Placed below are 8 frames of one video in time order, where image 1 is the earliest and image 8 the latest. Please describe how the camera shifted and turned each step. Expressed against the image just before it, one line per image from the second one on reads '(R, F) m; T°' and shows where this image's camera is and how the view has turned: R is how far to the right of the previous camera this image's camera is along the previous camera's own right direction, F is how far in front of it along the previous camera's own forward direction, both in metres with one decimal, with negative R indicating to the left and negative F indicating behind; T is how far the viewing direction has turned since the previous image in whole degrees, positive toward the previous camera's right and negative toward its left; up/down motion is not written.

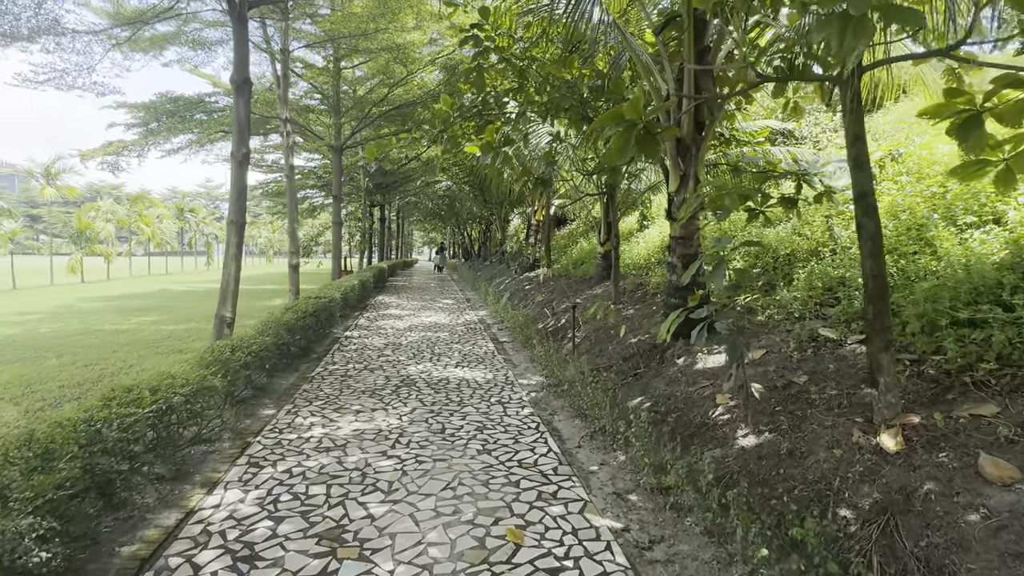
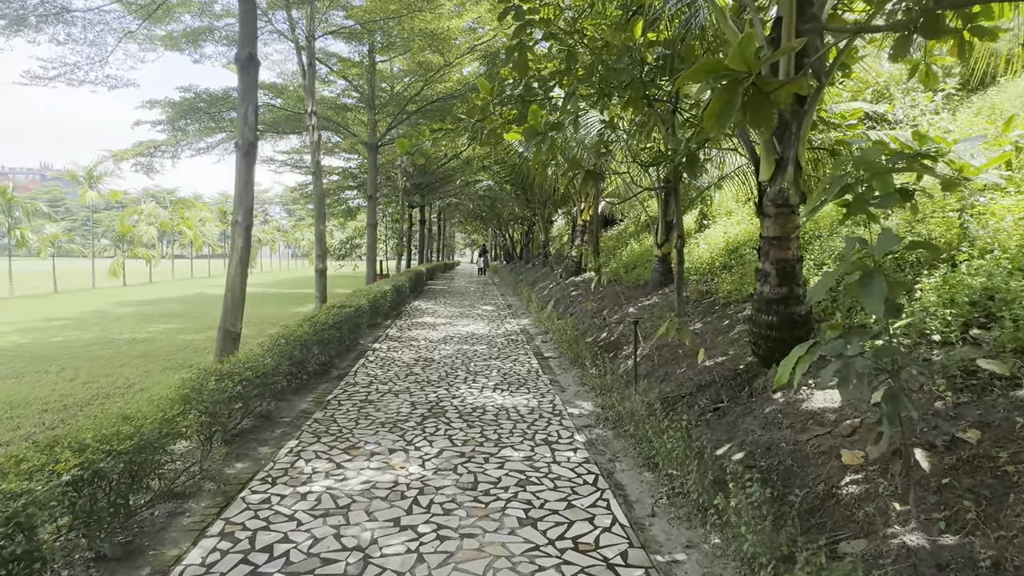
(0.0, +0.8) m; -4°
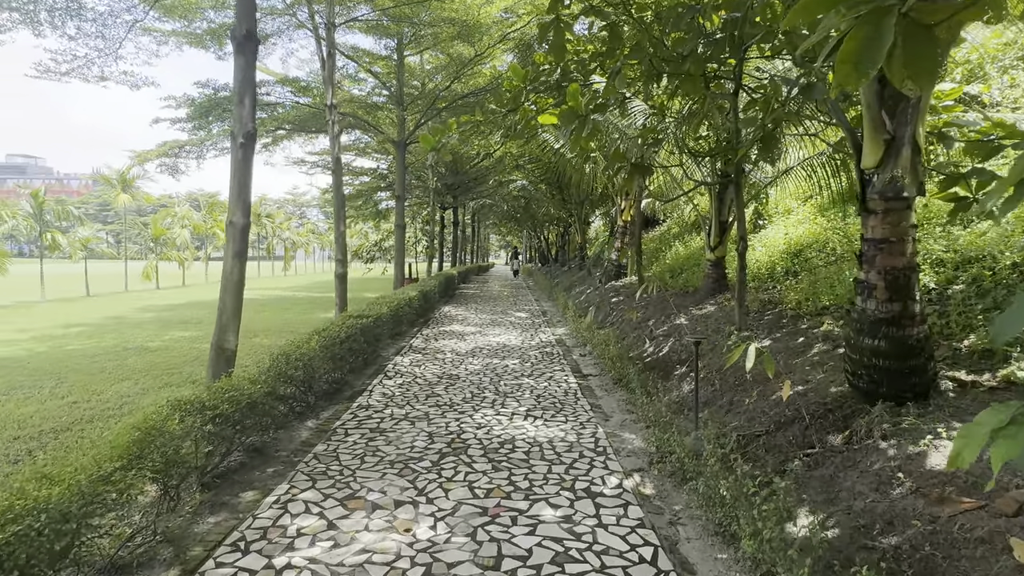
(0.0, +0.7) m; -3°
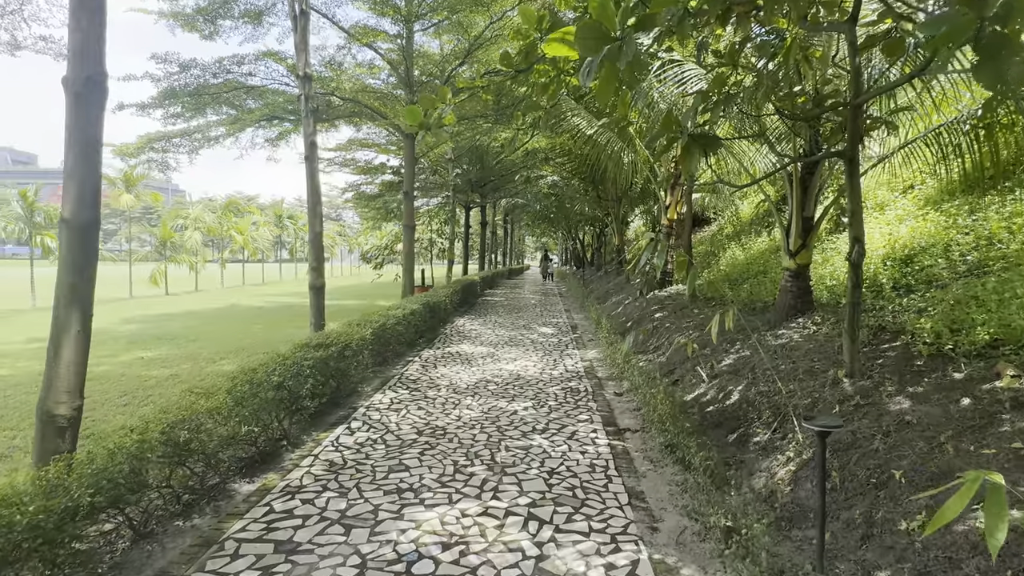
(+0.2, +1.5) m; -4°
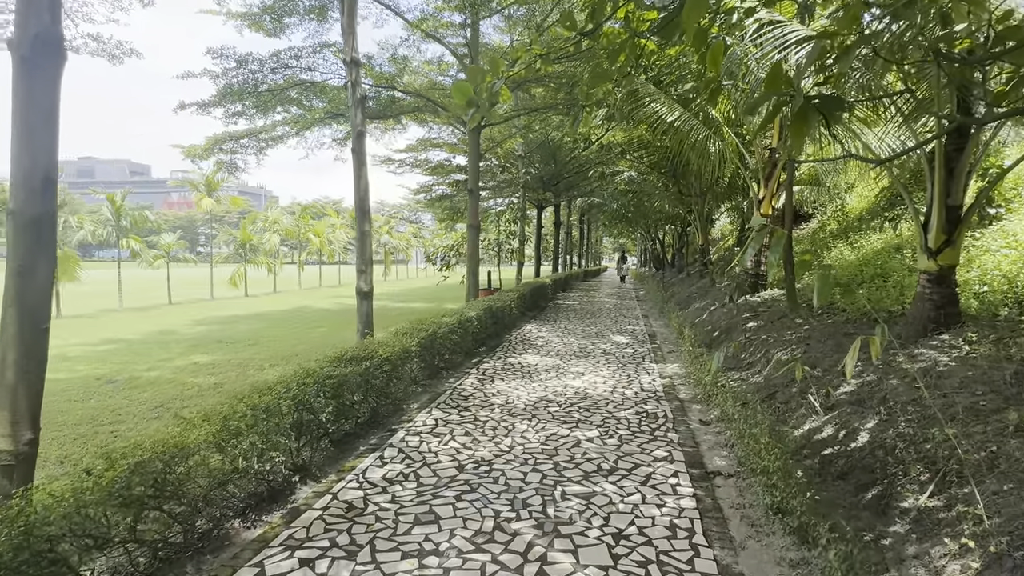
(+0.1, +0.7) m; -8°
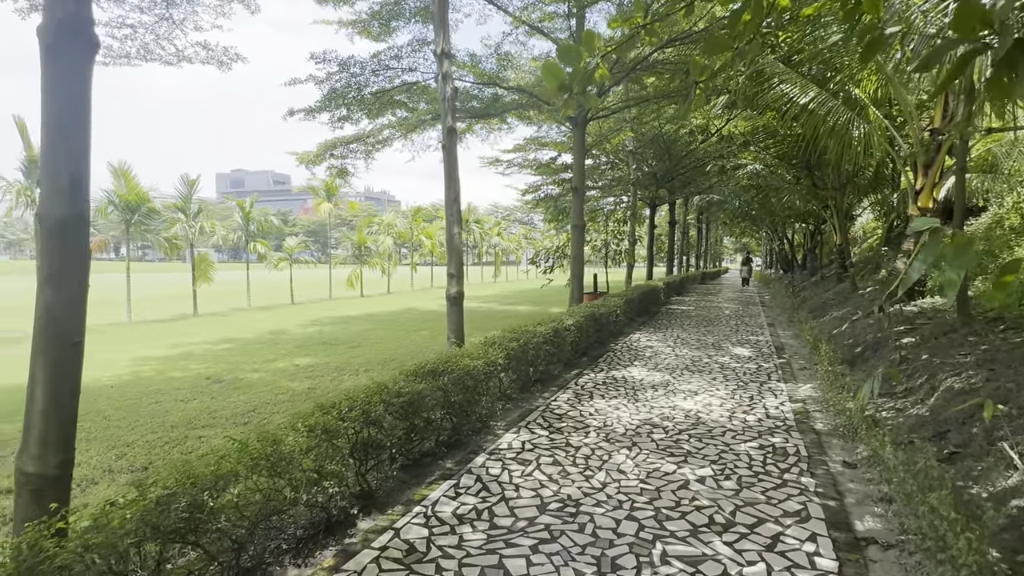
(+0.1, +0.5) m; -11°
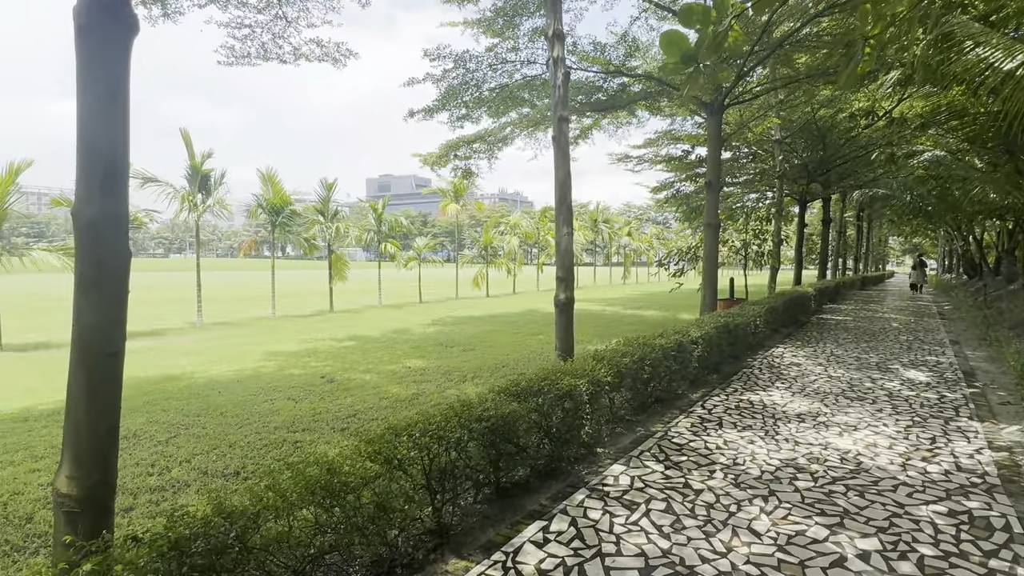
(+0.1, +0.5) m; -13°
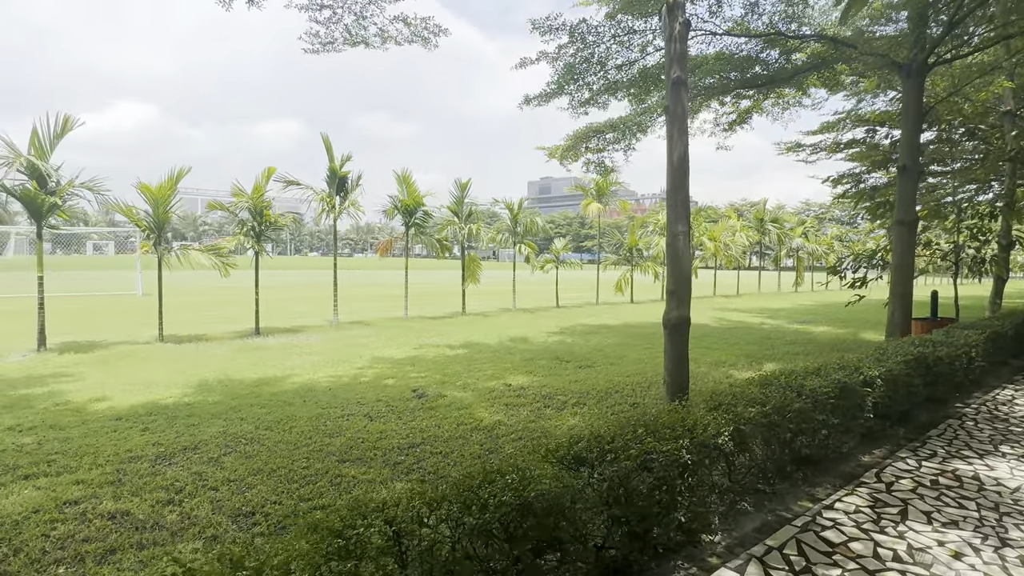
(+0.4, +0.9) m; -15°
